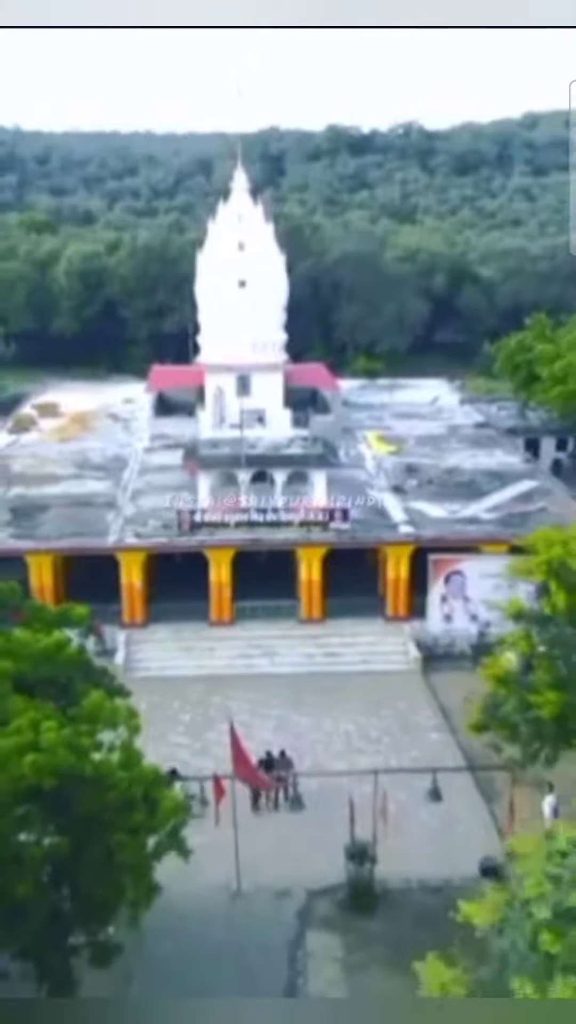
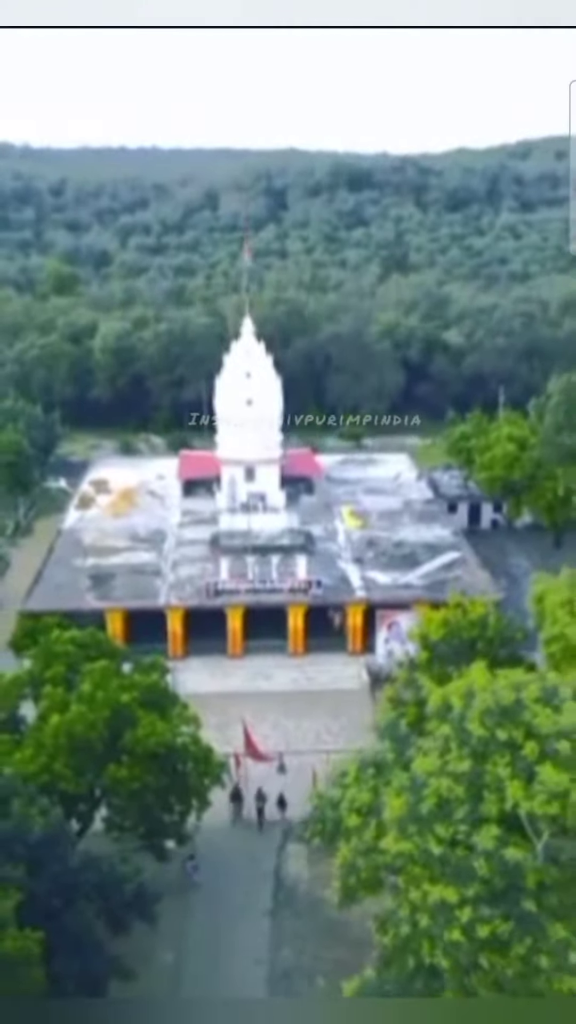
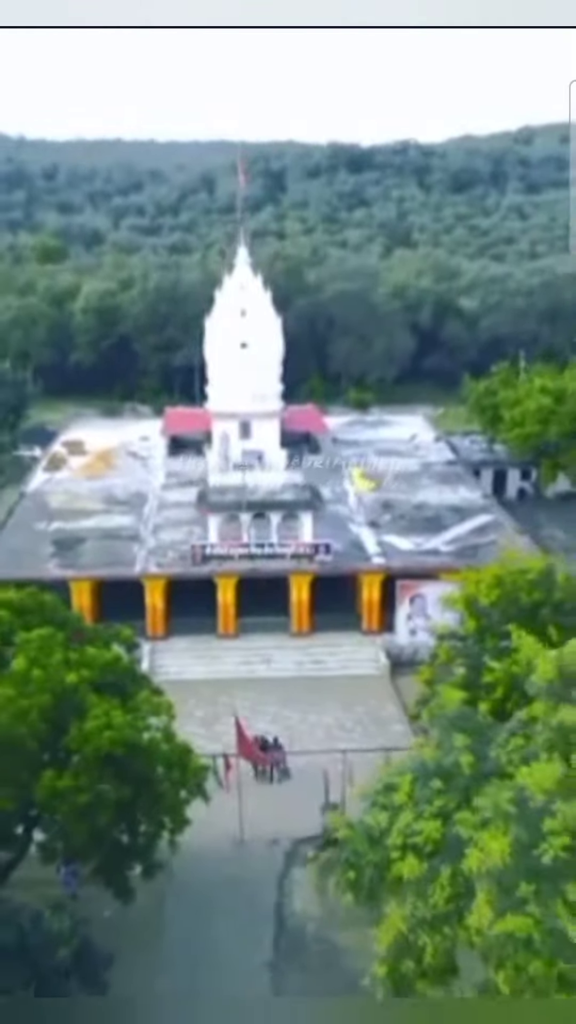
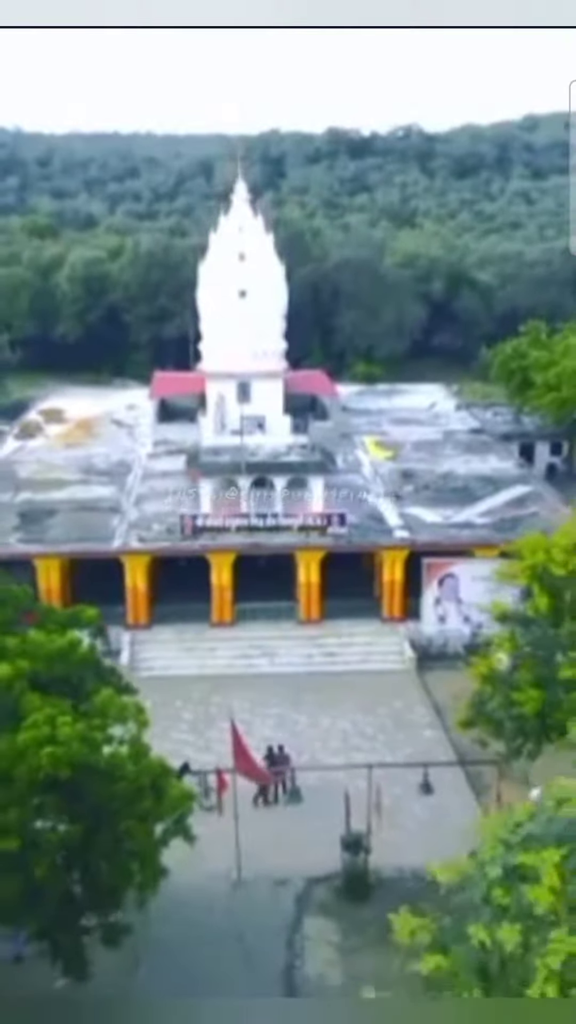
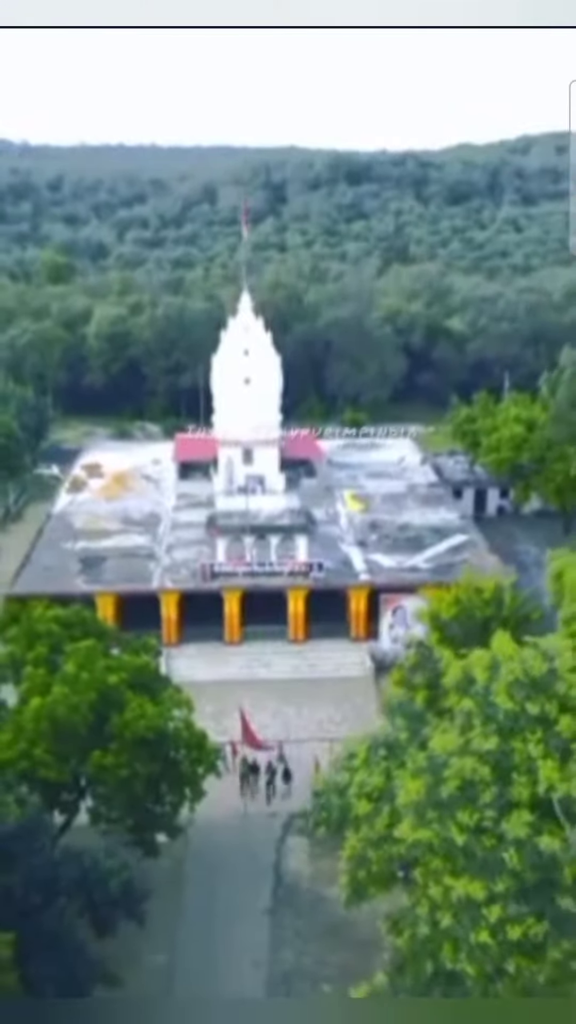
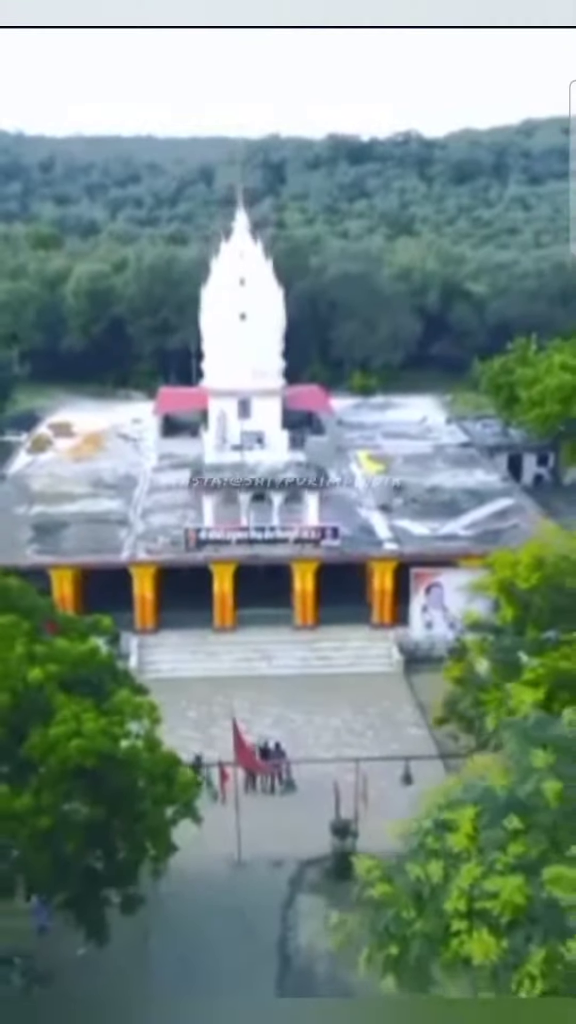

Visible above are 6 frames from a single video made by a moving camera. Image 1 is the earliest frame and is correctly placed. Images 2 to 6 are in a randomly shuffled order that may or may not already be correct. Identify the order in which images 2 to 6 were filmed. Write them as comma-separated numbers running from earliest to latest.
4, 6, 3, 5, 2
